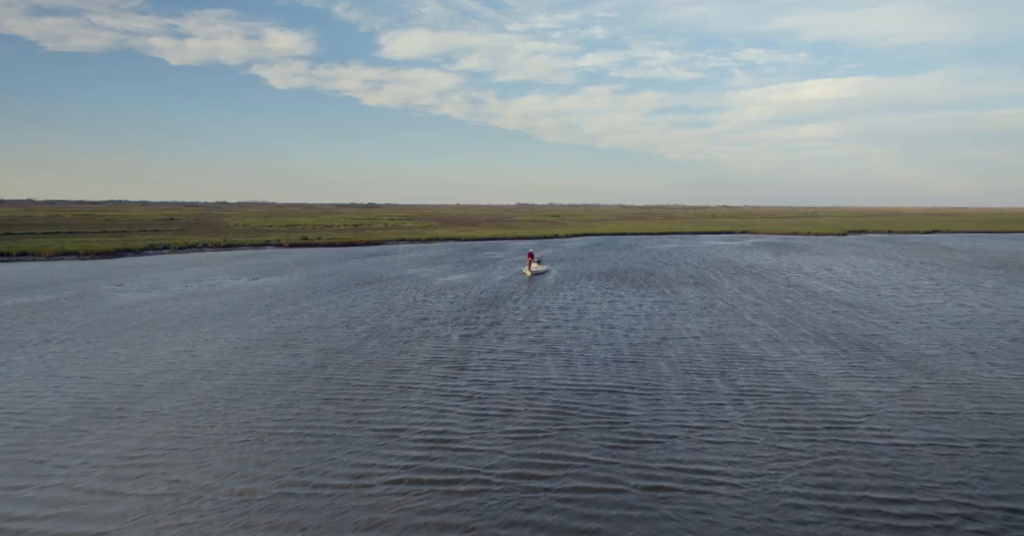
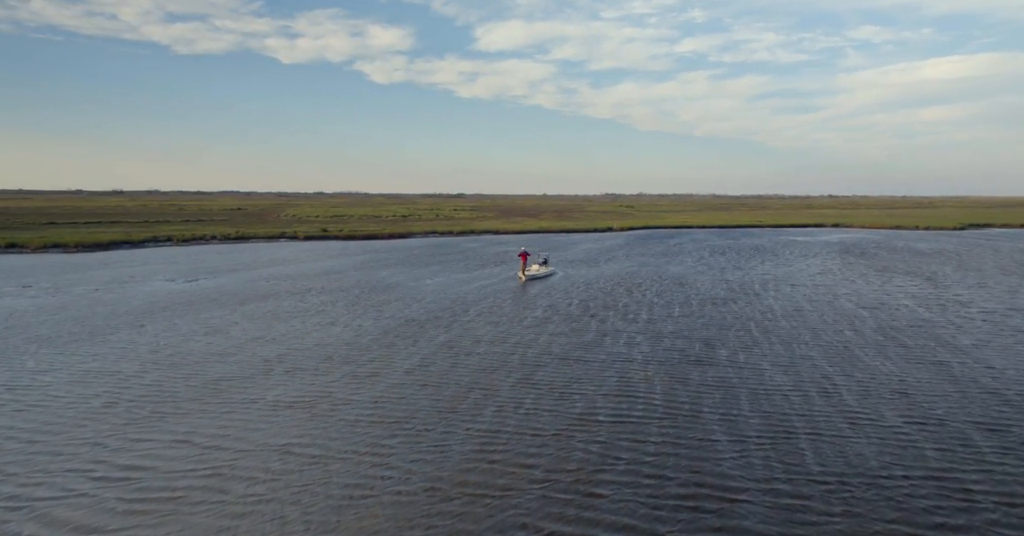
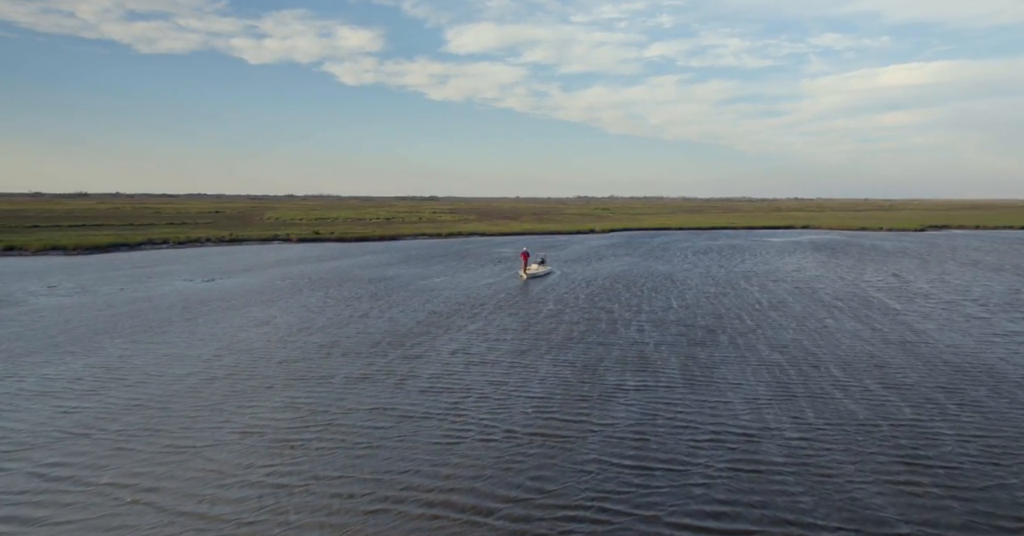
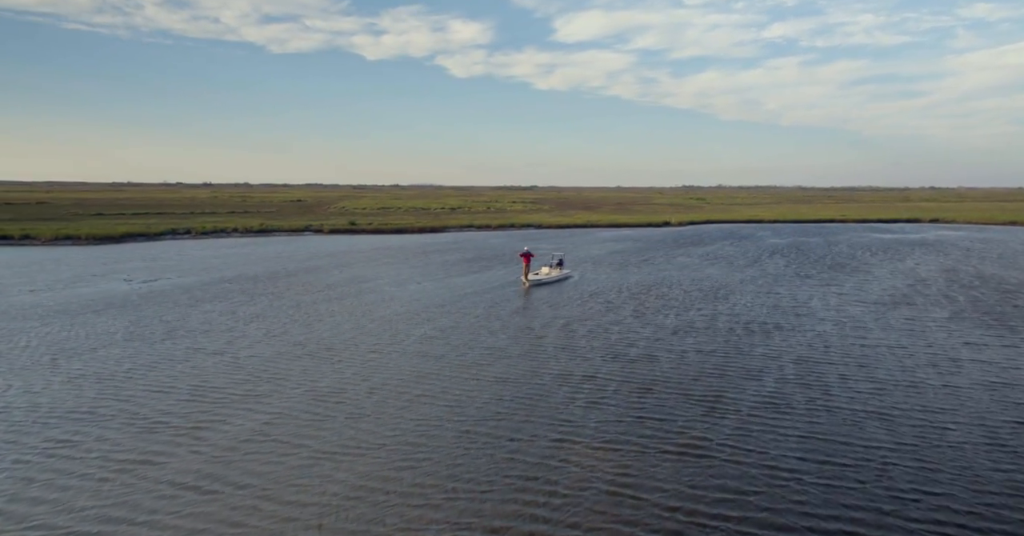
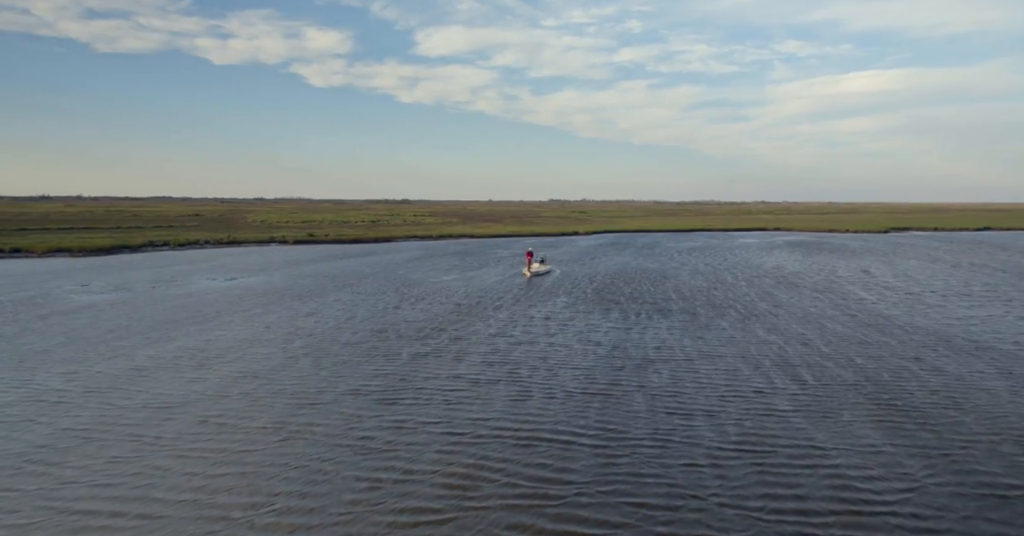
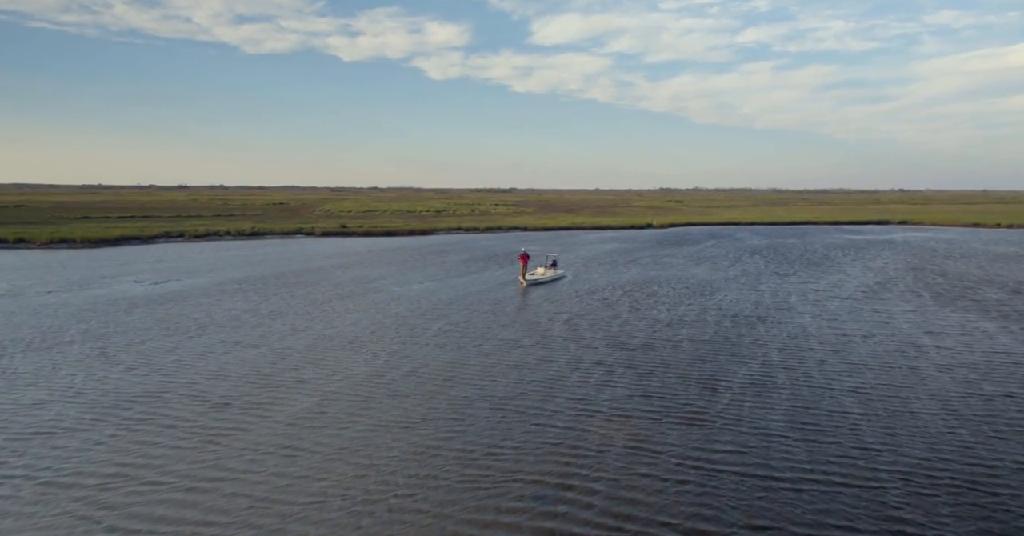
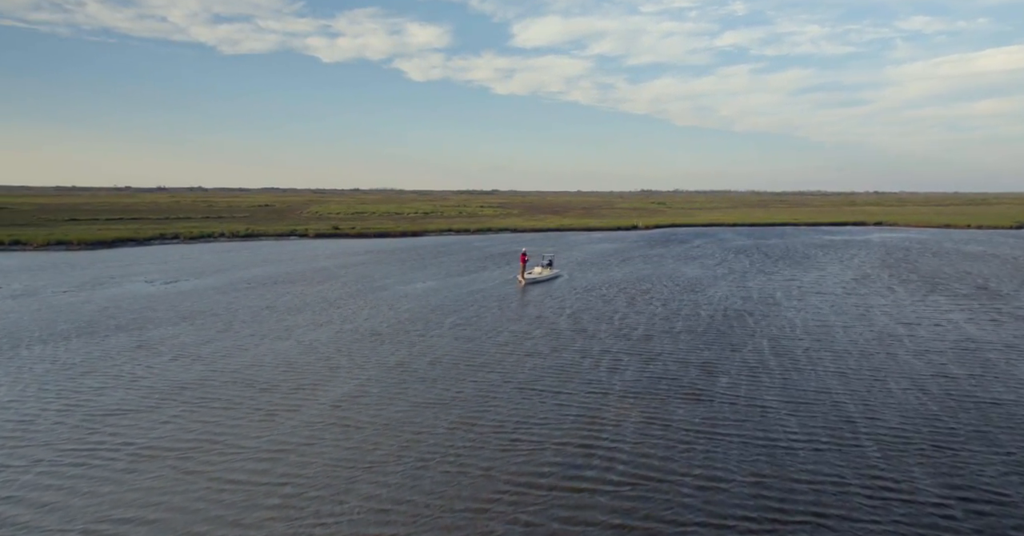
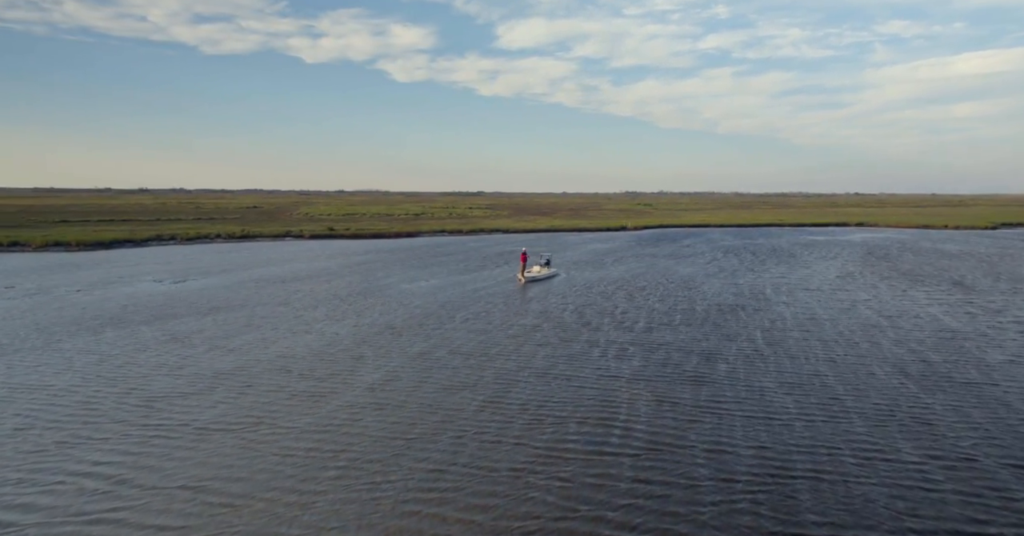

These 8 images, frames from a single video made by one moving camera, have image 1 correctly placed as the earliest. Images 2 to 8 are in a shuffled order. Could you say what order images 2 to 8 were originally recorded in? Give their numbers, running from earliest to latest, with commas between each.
5, 3, 2, 8, 7, 6, 4
